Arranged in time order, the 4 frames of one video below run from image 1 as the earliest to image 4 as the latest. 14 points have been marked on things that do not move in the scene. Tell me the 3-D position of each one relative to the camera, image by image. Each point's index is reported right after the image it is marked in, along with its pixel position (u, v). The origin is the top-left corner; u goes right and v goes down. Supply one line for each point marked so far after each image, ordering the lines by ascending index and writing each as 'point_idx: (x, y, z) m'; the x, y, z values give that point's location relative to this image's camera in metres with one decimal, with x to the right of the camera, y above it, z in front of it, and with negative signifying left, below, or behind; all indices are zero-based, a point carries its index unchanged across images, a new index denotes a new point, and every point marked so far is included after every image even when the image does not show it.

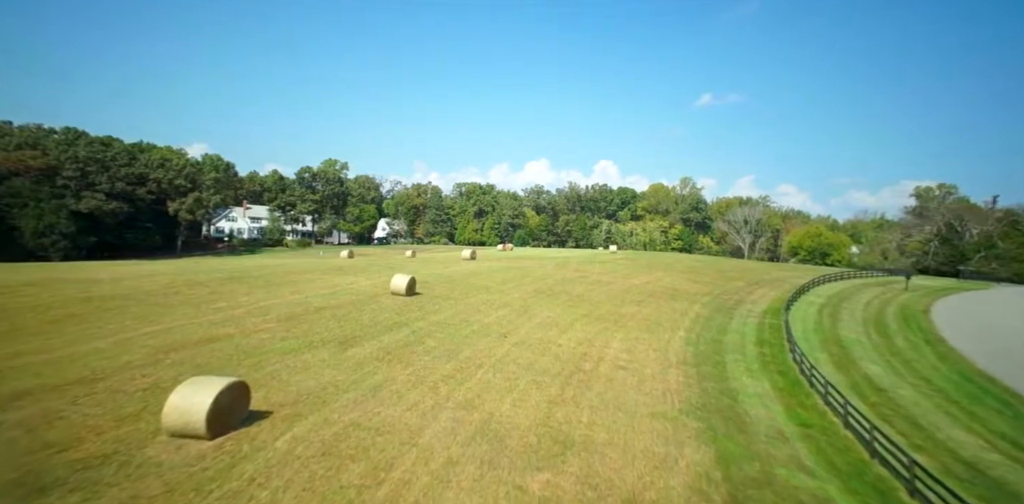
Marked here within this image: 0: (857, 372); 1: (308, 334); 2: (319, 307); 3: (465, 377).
0: (+10.5, -3.6, +15.5) m
1: (-6.2, -2.5, +15.4) m
2: (-7.1, -2.0, +19.0) m
3: (-1.2, -3.2, +12.9) m
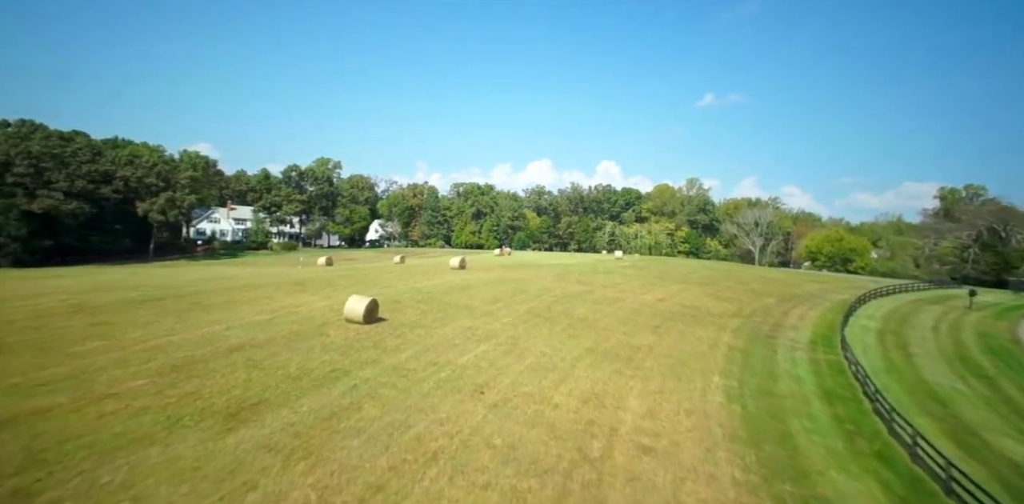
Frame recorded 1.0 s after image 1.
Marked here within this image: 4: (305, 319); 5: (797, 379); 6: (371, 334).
0: (+9.9, -4.2, +10.6) m
1: (-6.7, -3.0, +10.6) m
2: (-7.7, -2.6, +14.1) m
3: (-1.7, -3.7, +8.1) m
4: (-7.3, -2.3, +18.0) m
5: (+8.6, -3.8, +15.3) m
6: (-4.7, -2.7, +17.0) m
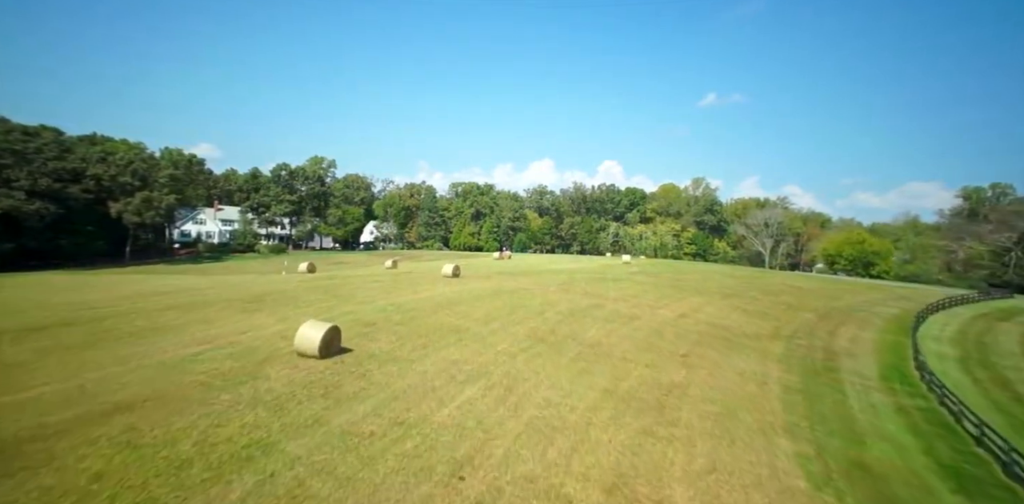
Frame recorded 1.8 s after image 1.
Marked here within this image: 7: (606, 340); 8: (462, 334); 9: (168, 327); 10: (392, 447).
0: (+9.8, -4.6, +6.6) m
1: (-6.8, -3.4, +6.7) m
2: (-7.8, -3.0, +10.2) m
3: (-1.9, -4.1, +4.1) m
4: (-7.4, -2.7, +14.1) m
5: (+8.5, -4.2, +11.3) m
6: (-4.8, -3.1, +13.1) m
7: (+3.5, -3.2, +19.1) m
8: (-1.8, -2.9, +18.5) m
9: (-10.7, -2.4, +15.9) m
10: (-2.2, -3.7, +9.7) m
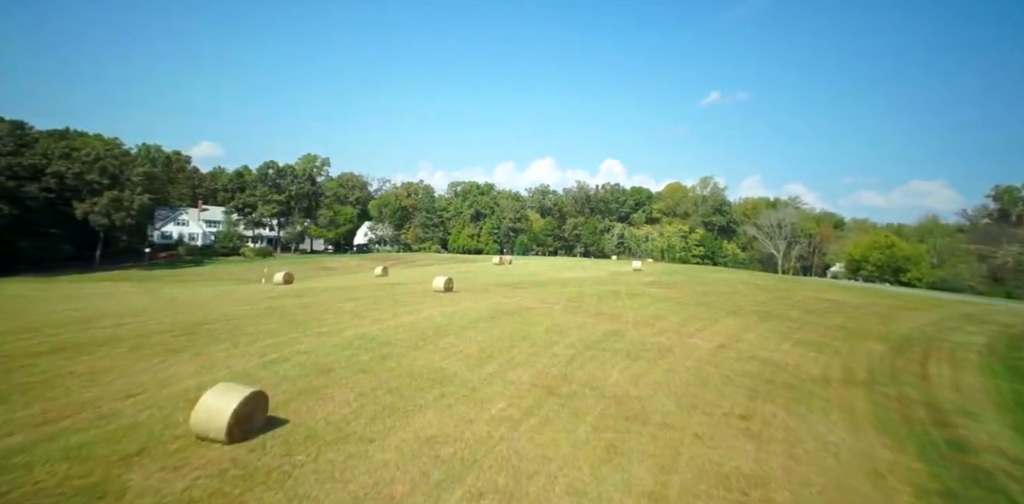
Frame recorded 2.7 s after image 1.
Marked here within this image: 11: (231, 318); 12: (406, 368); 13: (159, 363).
0: (+9.8, -5.3, +2.1) m
1: (-6.8, -4.1, +2.1) m
2: (-7.8, -3.6, +5.7) m
3: (-1.9, -4.8, -0.4) m
4: (-7.4, -3.4, +9.6) m
5: (+8.5, -4.9, +6.8) m
6: (-4.8, -3.7, +8.6) m
7: (+3.5, -3.9, +14.5) m
8: (-1.8, -3.6, +14.0) m
9: (-10.7, -3.0, +11.4) m
10: (-2.2, -4.3, +5.2) m
11: (-10.7, -2.6, +19.3) m
12: (-3.1, -3.4, +15.0) m
13: (-9.1, -3.0, +13.1) m
